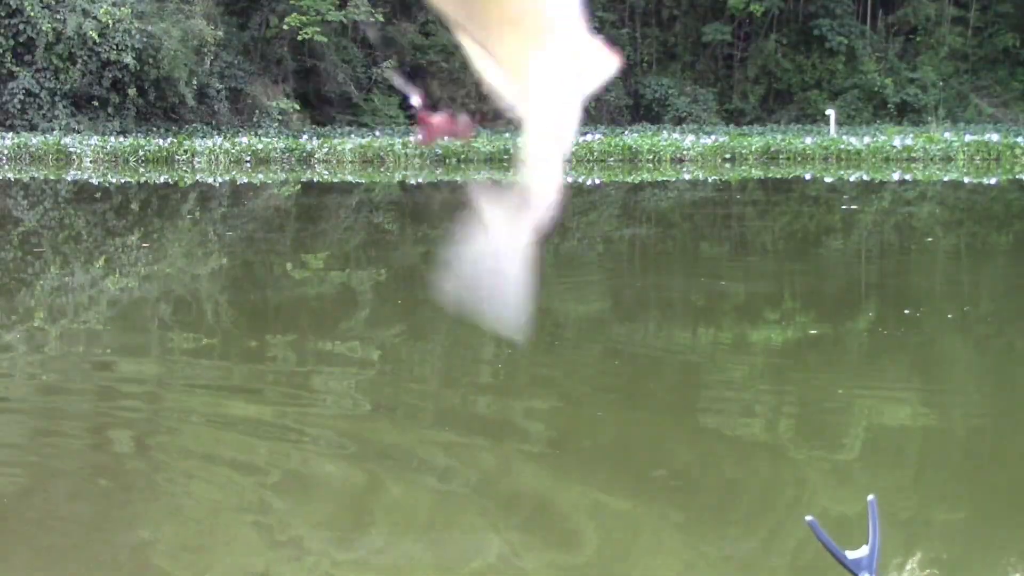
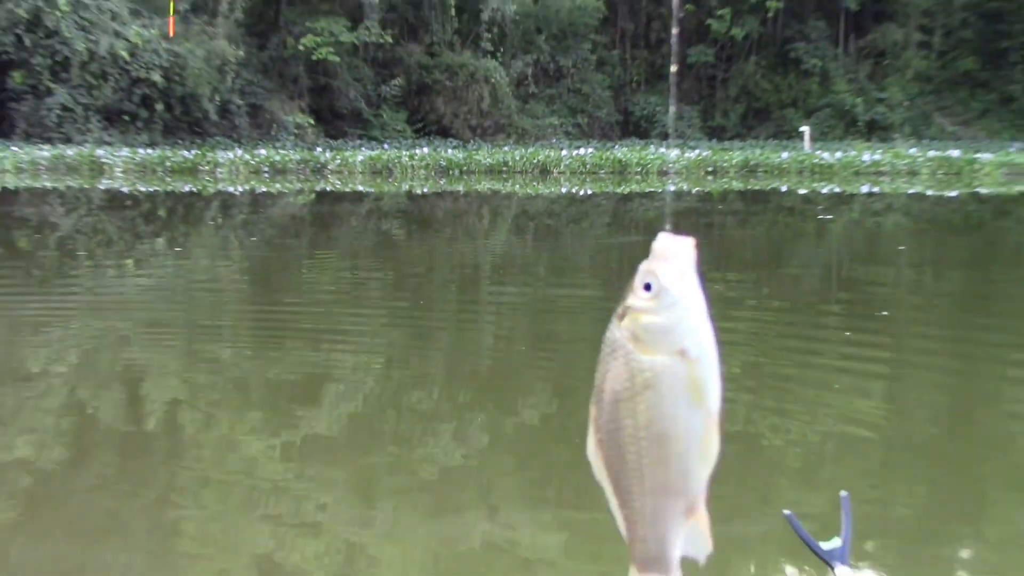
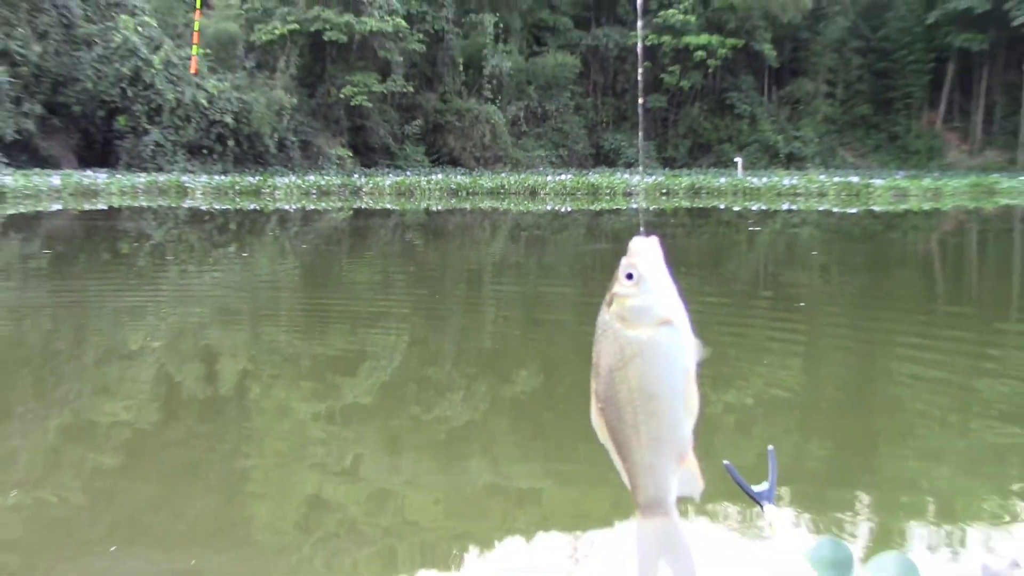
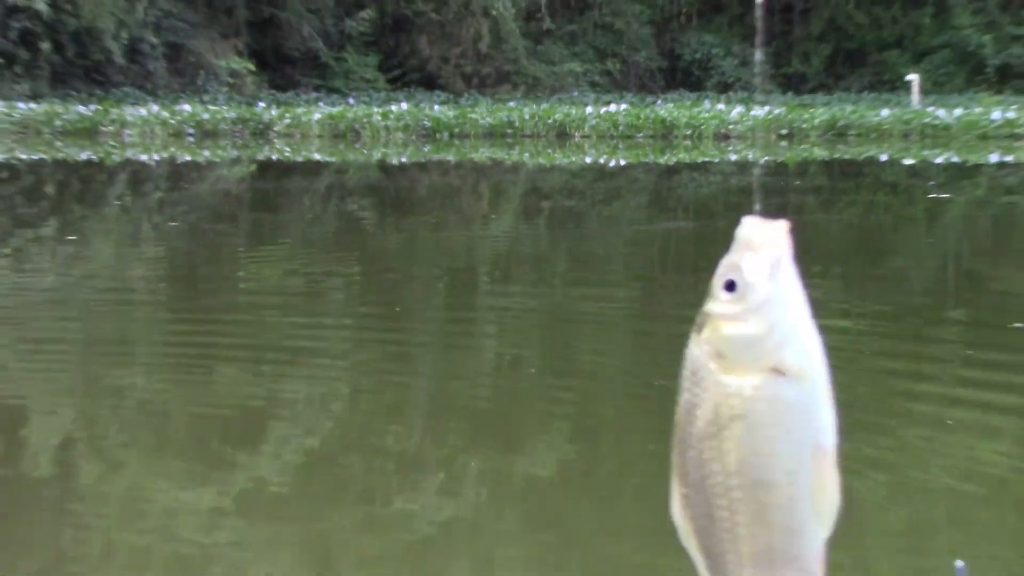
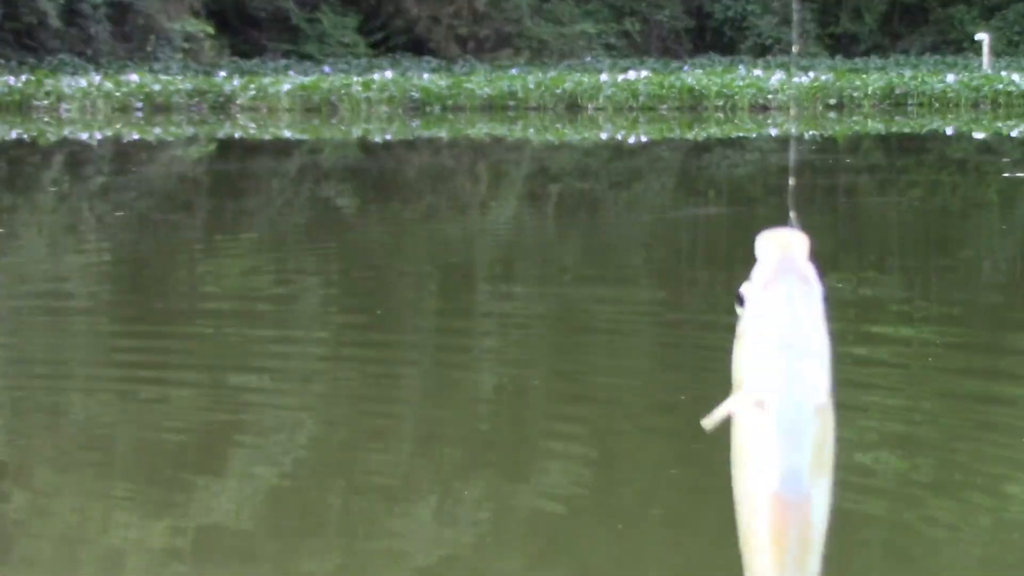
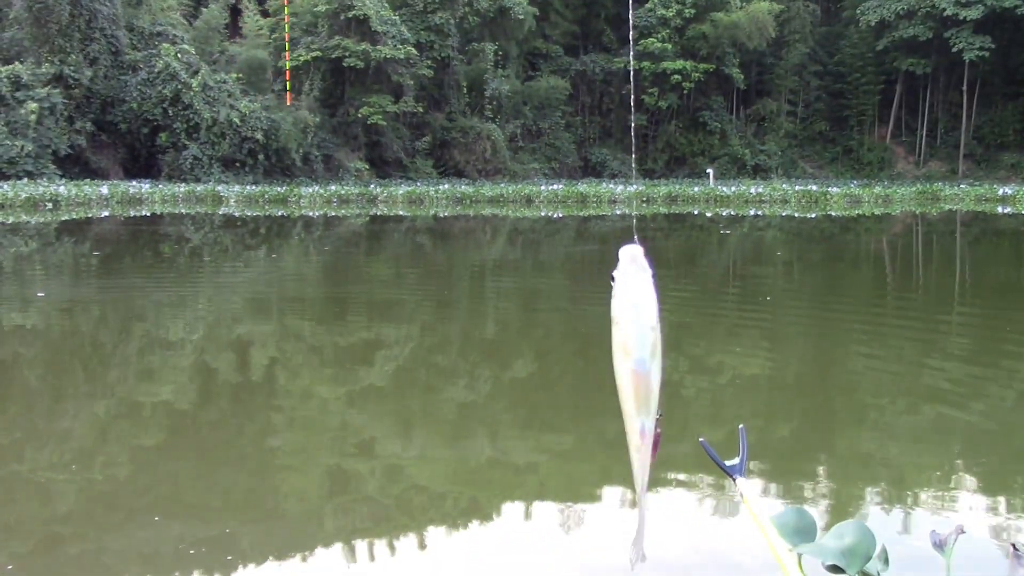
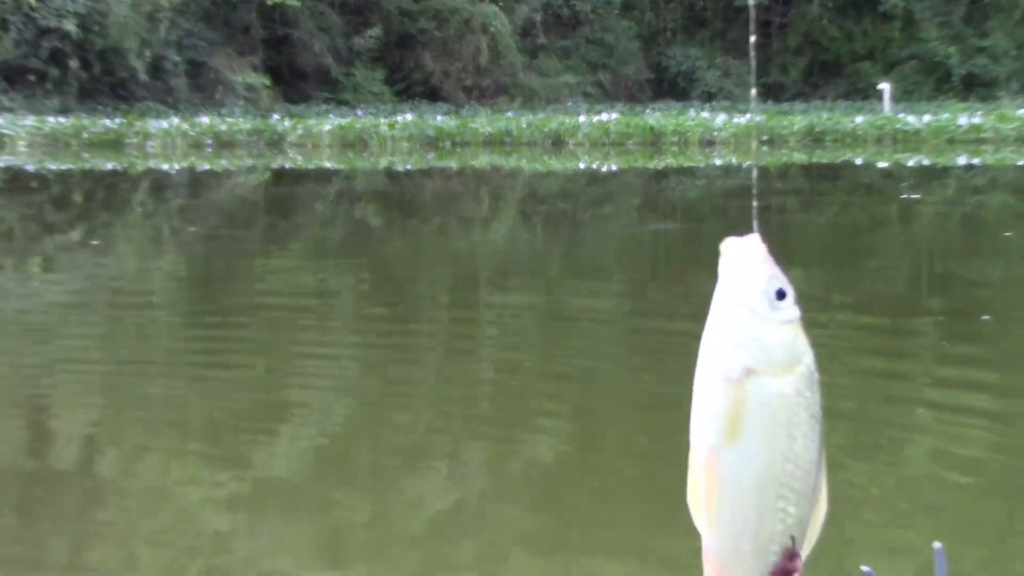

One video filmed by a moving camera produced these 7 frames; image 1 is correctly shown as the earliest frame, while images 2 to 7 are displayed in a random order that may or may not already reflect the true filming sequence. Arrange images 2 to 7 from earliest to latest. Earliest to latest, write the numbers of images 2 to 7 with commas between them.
7, 5, 4, 2, 3, 6
